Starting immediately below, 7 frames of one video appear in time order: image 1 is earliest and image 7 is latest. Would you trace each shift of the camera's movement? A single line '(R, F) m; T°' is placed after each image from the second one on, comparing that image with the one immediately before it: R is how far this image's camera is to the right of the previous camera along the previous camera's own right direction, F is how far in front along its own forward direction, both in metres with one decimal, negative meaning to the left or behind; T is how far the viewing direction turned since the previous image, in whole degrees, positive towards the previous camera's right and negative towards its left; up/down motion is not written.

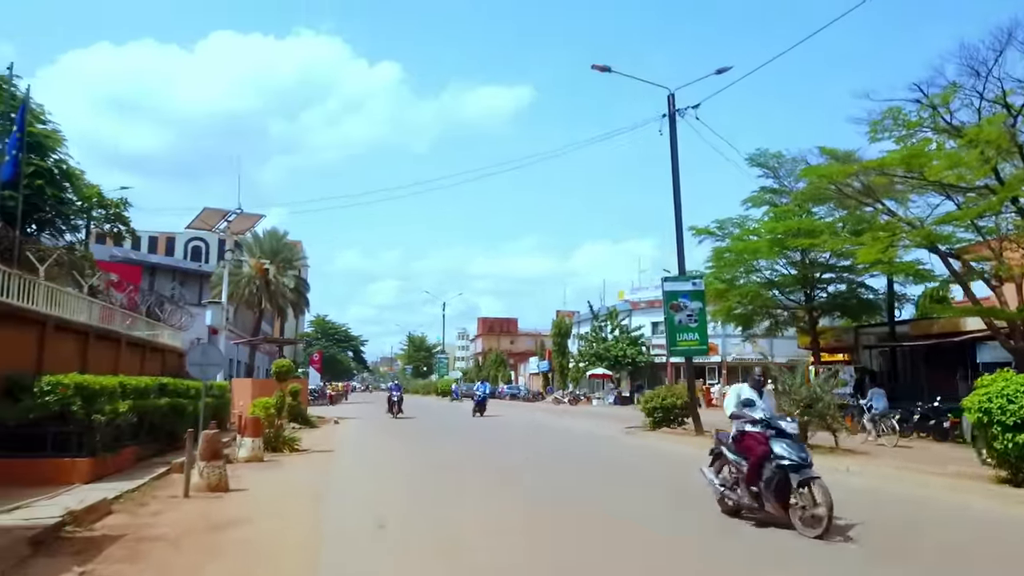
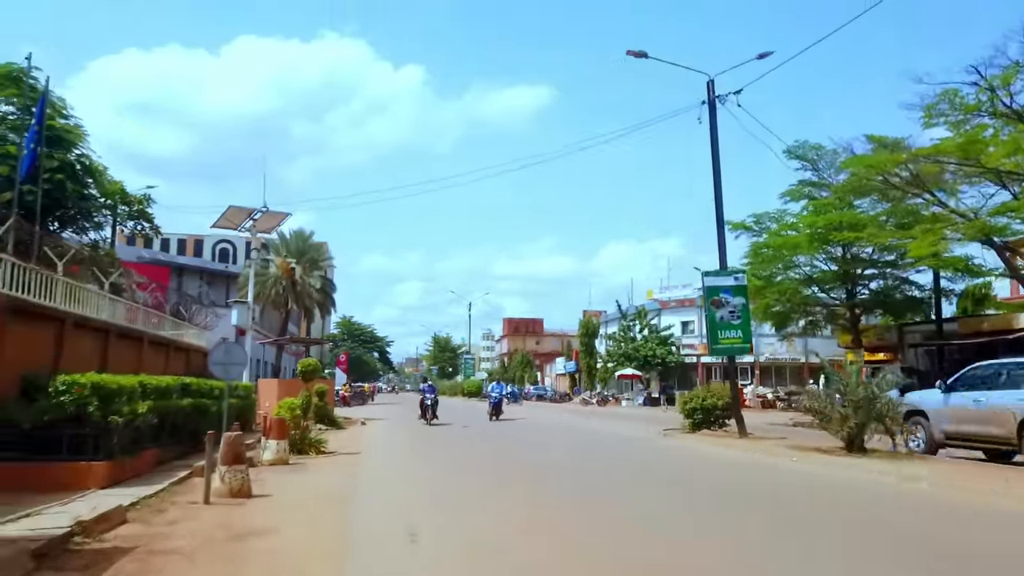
(-0.2, +0.8) m; -2°
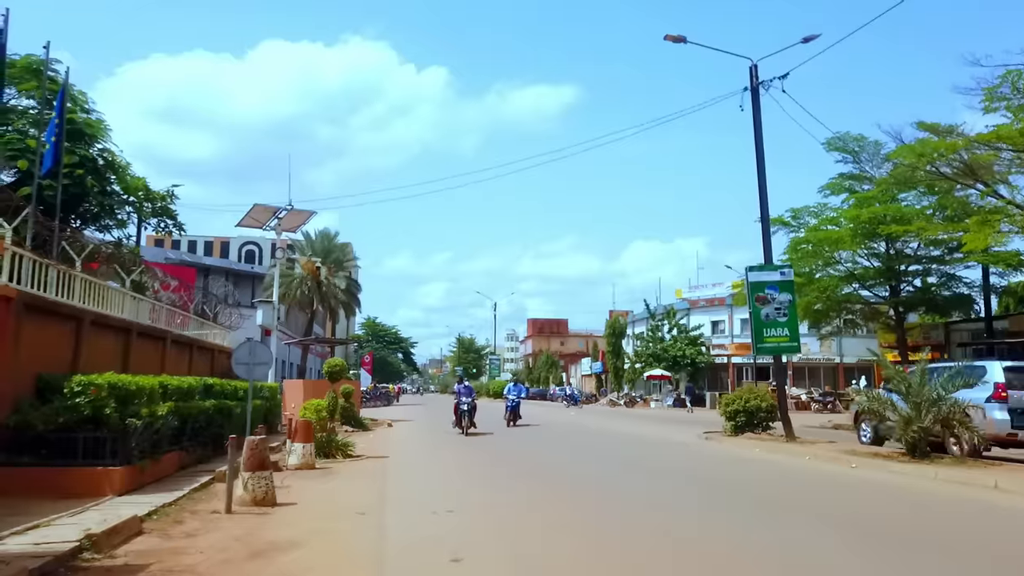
(-0.3, +0.8) m; -2°
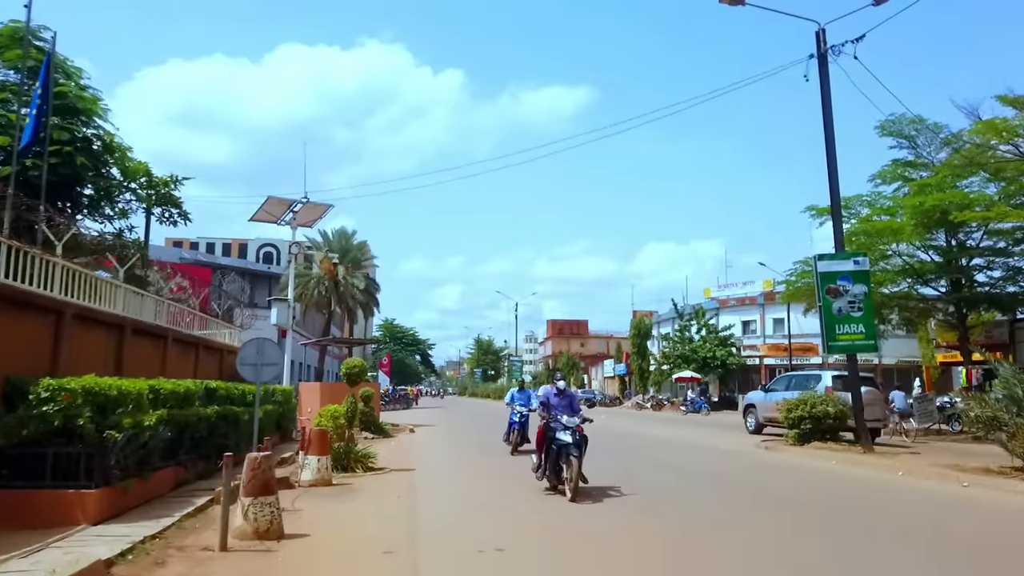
(-0.5, +2.0) m; -1°
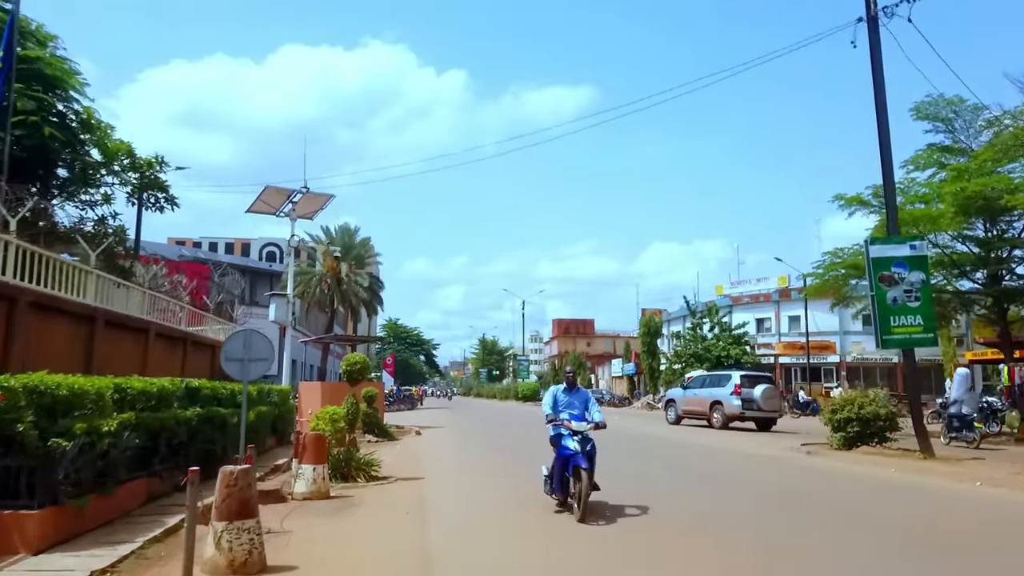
(-0.3, +1.6) m; 0°
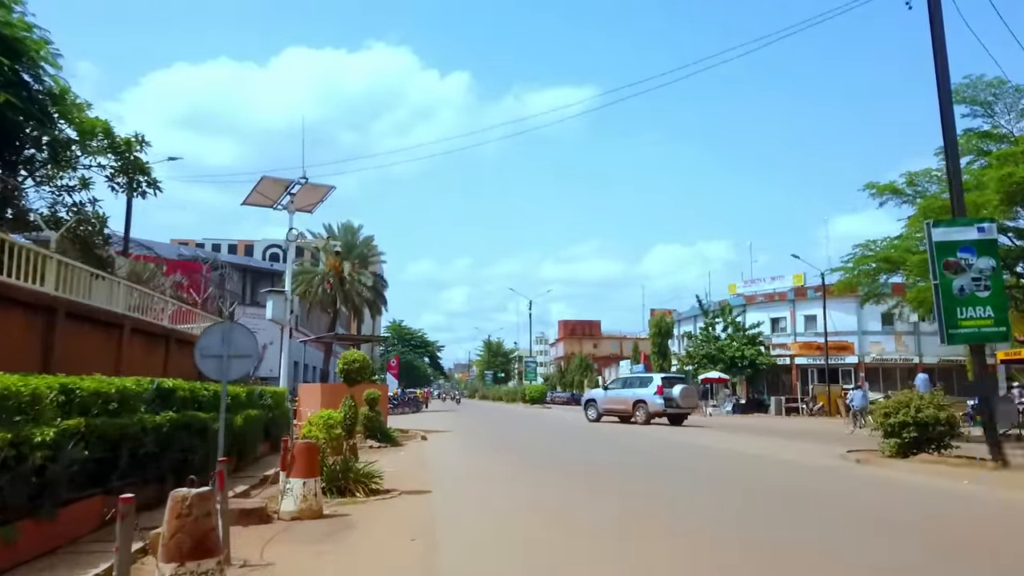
(-0.3, +1.6) m; 0°
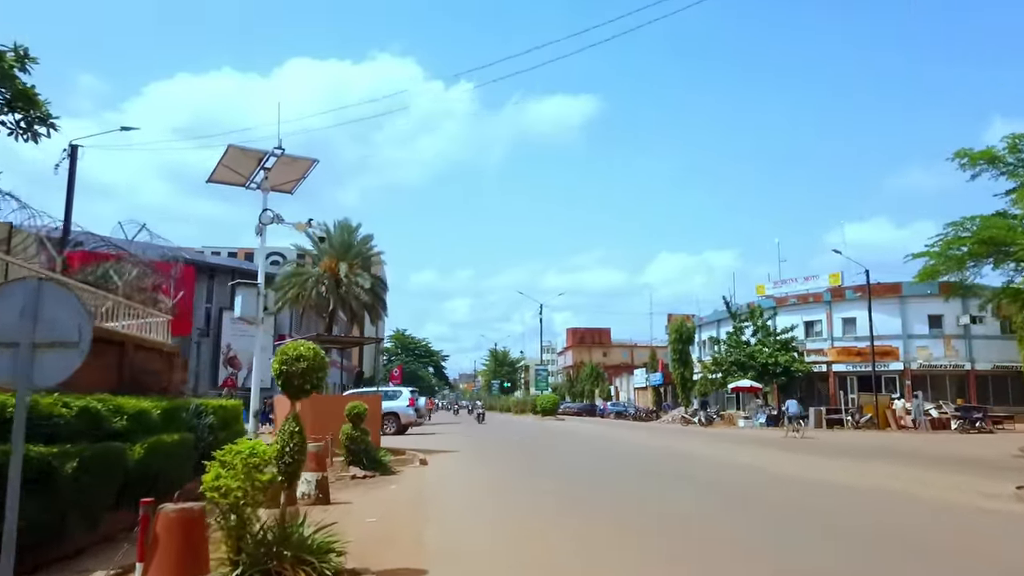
(-0.4, +4.7) m; 0°
